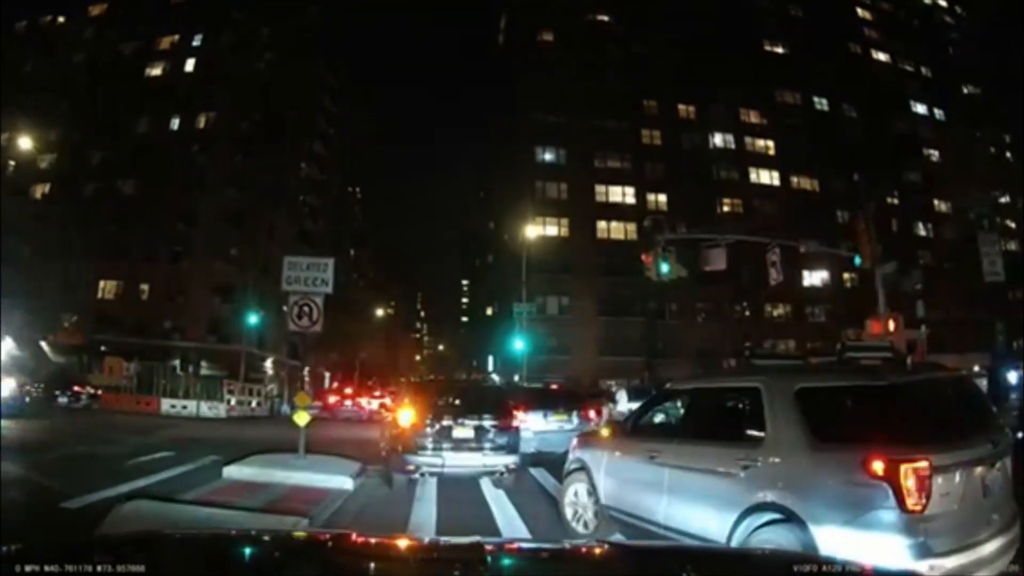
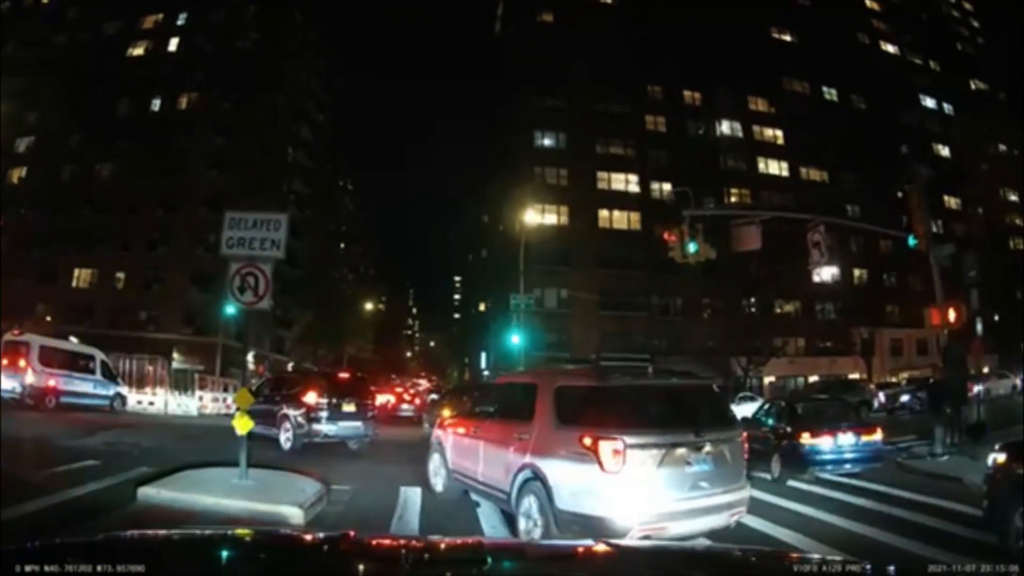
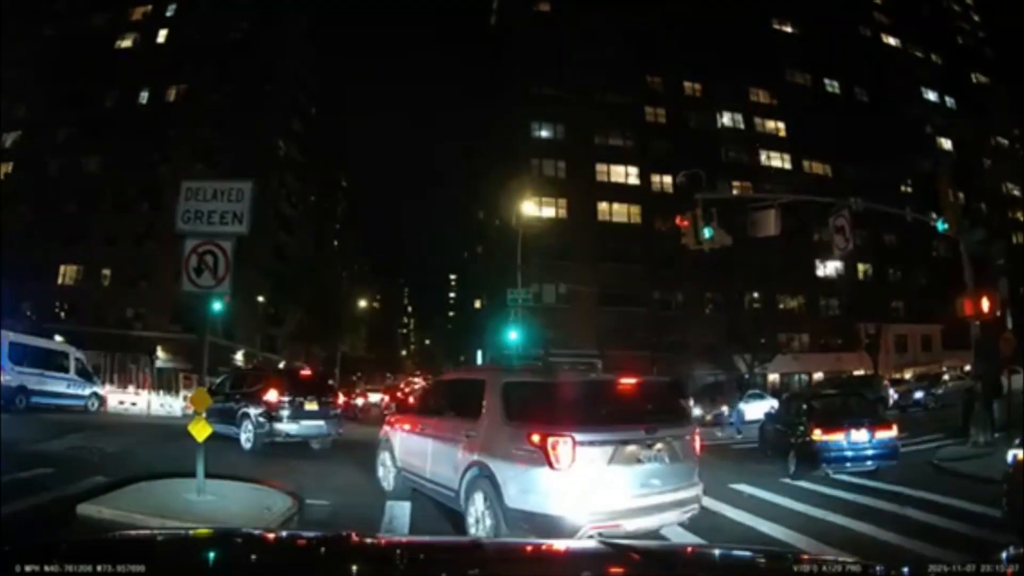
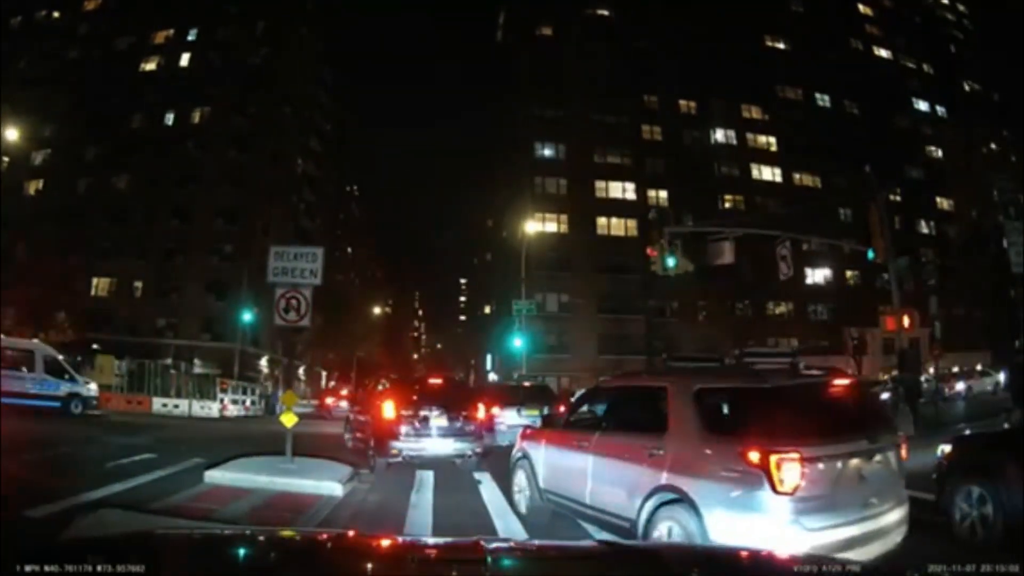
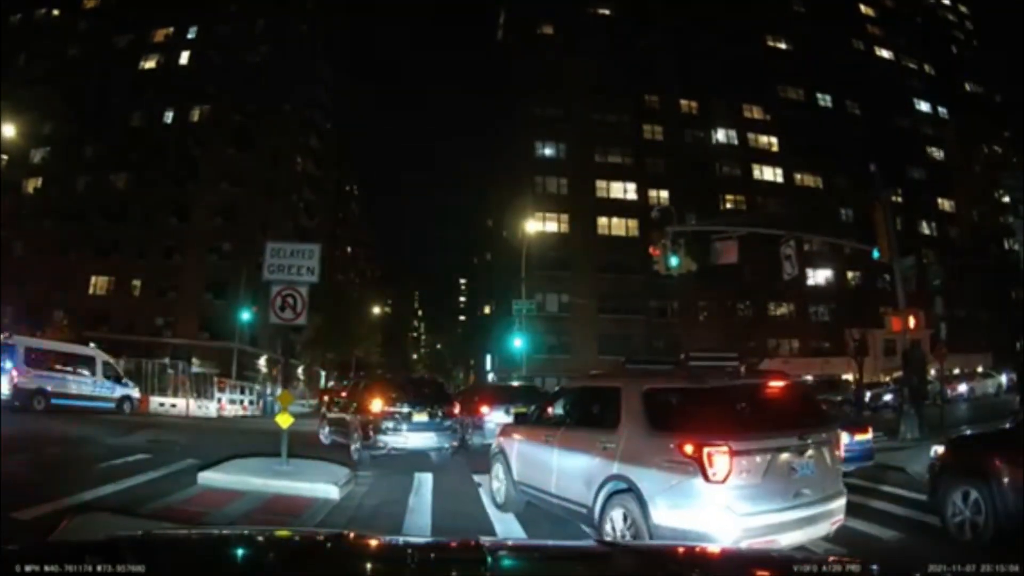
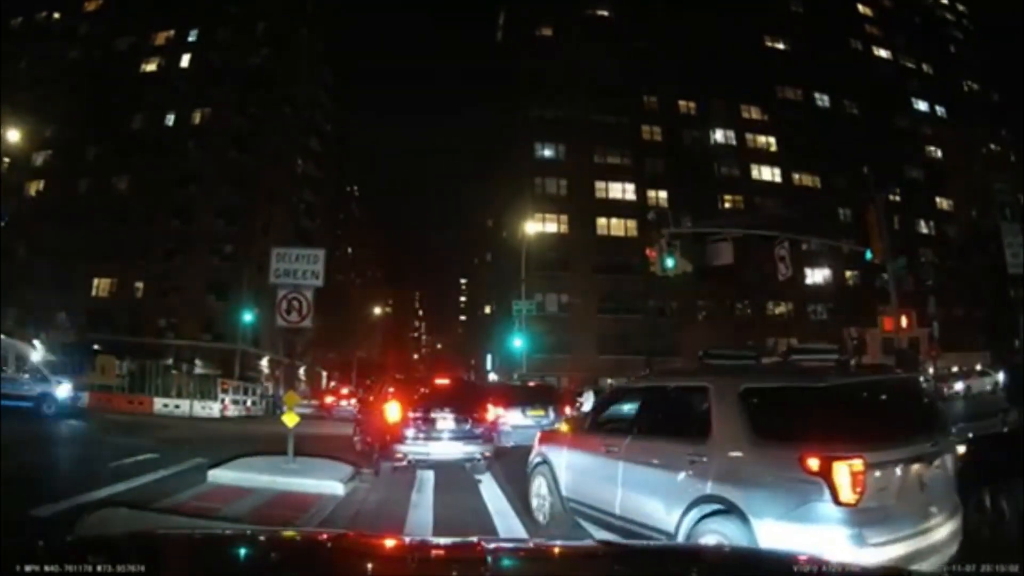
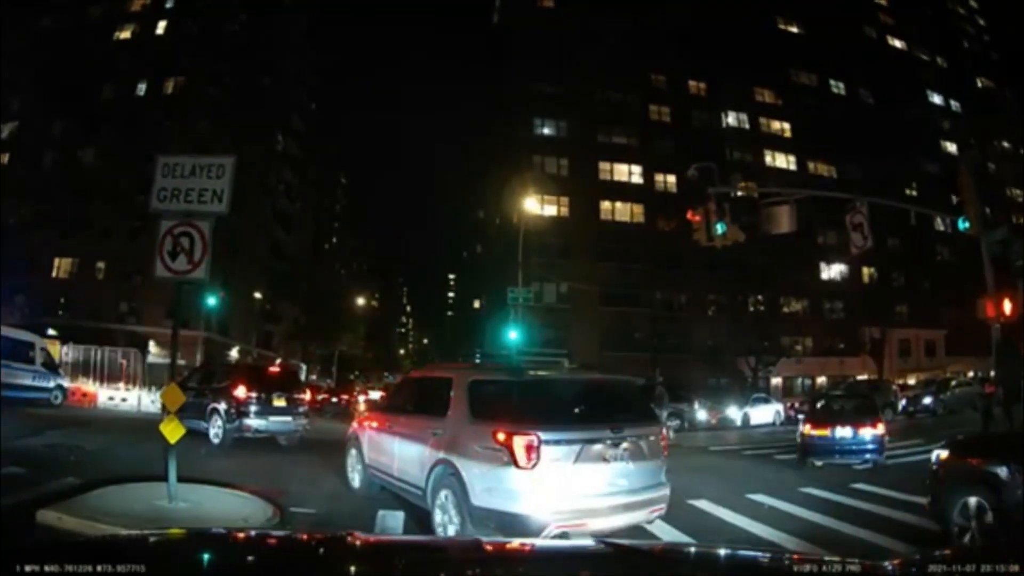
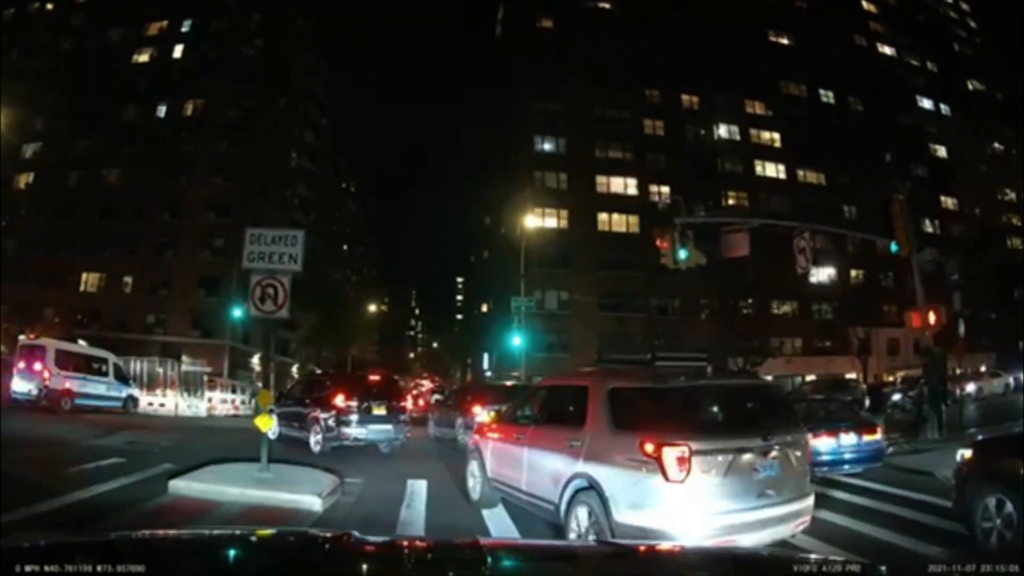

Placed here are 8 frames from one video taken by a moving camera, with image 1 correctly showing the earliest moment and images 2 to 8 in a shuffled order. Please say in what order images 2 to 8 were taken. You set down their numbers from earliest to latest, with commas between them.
6, 4, 5, 8, 2, 3, 7
